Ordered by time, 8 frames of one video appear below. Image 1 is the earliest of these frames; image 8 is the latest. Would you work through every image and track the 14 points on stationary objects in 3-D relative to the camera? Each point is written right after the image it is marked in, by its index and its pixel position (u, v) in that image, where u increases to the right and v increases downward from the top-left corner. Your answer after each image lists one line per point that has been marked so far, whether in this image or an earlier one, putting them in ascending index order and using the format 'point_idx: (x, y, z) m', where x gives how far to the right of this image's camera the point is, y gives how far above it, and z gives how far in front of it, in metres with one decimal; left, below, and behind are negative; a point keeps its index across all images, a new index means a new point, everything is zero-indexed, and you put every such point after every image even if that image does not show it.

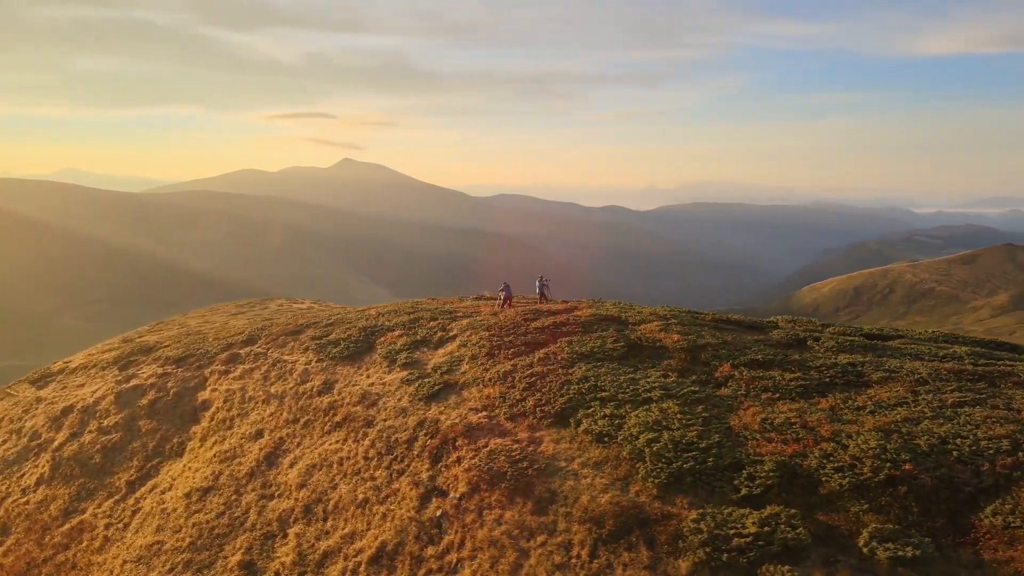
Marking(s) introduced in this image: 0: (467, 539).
0: (-0.8, -4.4, +13.2) m
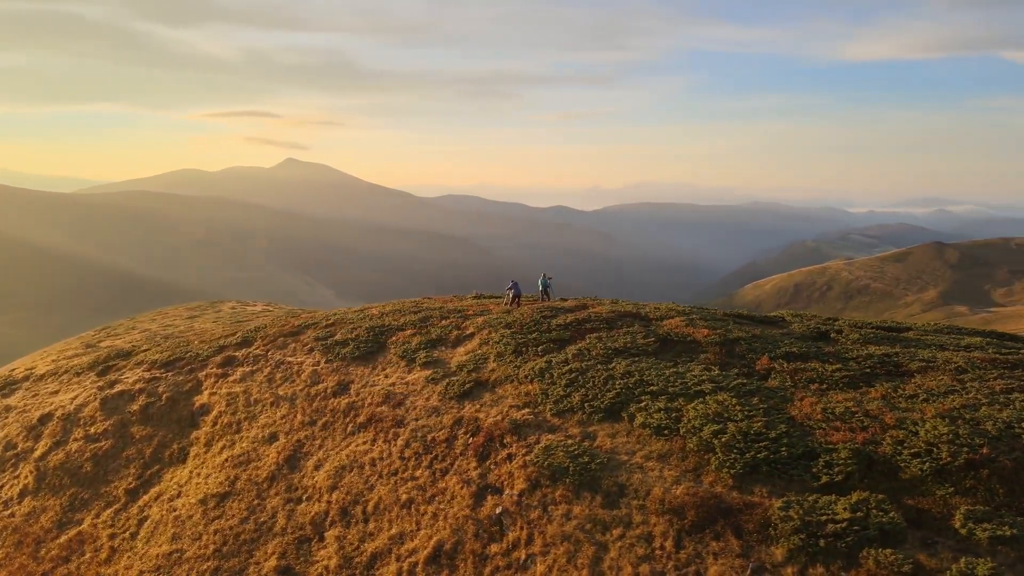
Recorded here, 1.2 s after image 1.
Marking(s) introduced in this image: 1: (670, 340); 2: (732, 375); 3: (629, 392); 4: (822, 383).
0: (+0.4, -4.3, +13.1) m
1: (+4.0, -1.3, +18.5) m
2: (+4.7, -1.8, +15.8) m
3: (+2.5, -2.2, +15.8) m
4: (+6.2, -1.9, +14.9) m
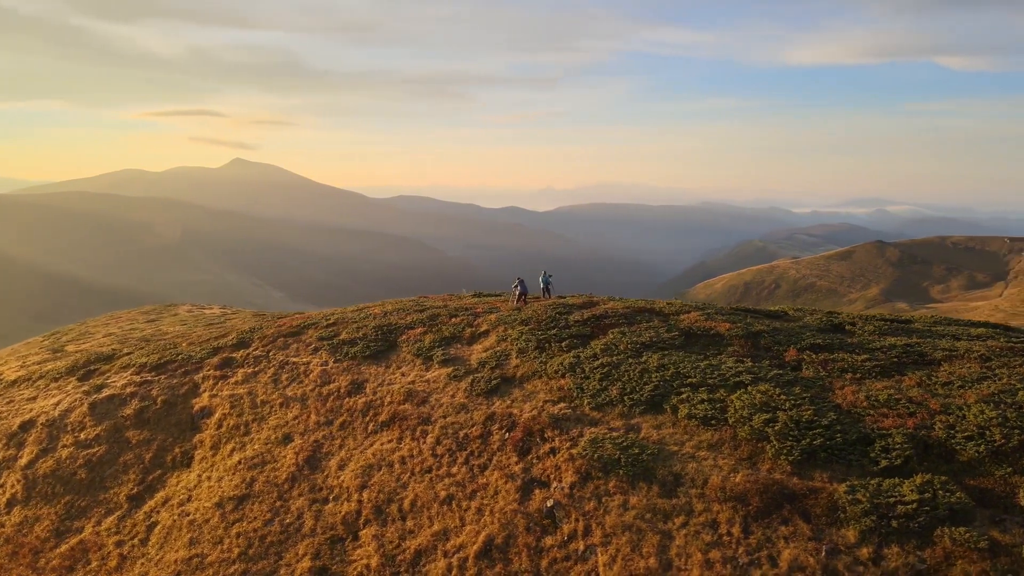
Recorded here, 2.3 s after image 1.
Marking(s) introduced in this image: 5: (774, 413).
0: (+1.4, -4.2, +13.3) m
1: (+4.6, -1.1, +18.8) m
2: (+5.5, -1.7, +16.2) m
3: (+3.4, -2.1, +16.0) m
4: (+7.1, -1.7, +15.4) m
5: (+4.8, -2.3, +13.8) m
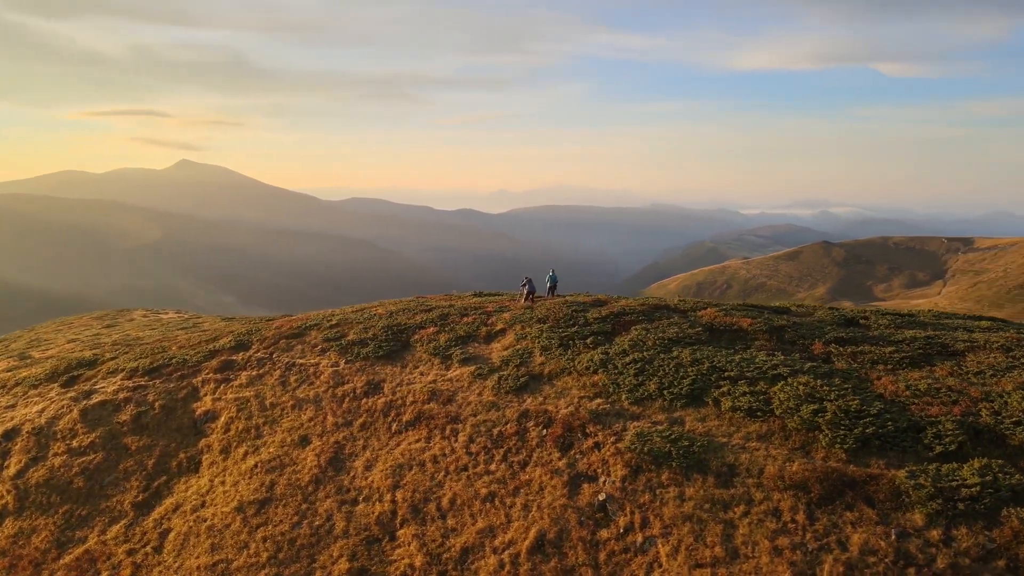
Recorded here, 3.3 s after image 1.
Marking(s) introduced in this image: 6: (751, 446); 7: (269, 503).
0: (+2.5, -4.1, +13.5) m
1: (+5.3, -1.0, +19.2) m
2: (+6.4, -1.6, +16.6) m
3: (+4.2, -2.0, +16.3) m
4: (+8.0, -1.6, +15.9) m
5: (+5.8, -2.2, +14.1) m
6: (+4.4, -2.9, +13.9) m
7: (-6.4, -5.6, +19.5) m
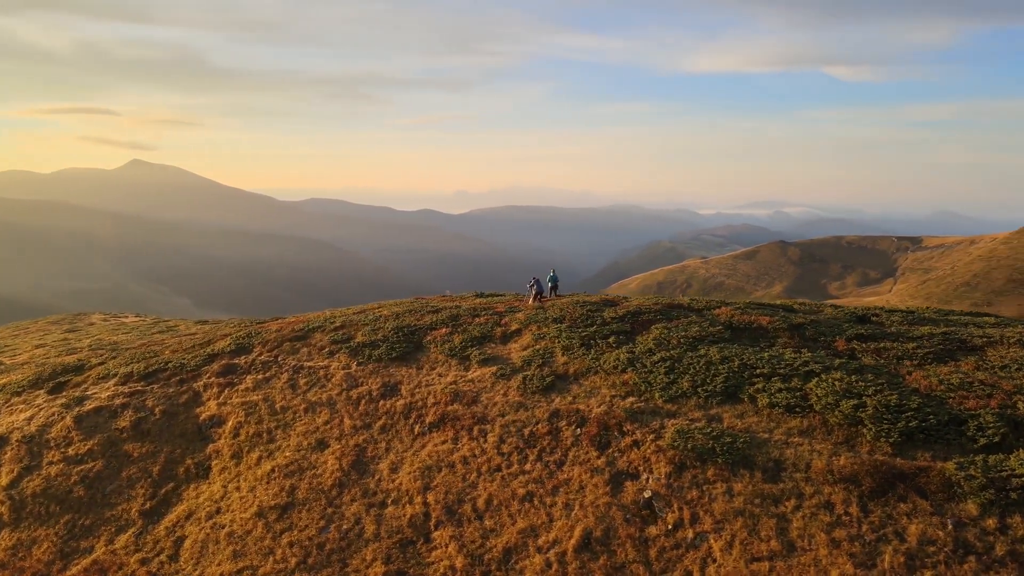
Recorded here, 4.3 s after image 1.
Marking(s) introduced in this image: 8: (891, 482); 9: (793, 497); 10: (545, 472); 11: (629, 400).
0: (+3.4, -4.1, +13.7) m
1: (+5.9, -1.0, +19.5) m
2: (+7.2, -1.5, +17.0) m
3: (+5.0, -1.9, +16.6) m
4: (+8.8, -1.5, +16.4) m
5: (+6.7, -2.2, +14.5) m
6: (+5.3, -2.9, +14.2) m
7: (-5.7, -5.6, +19.3) m
8: (+6.3, -3.2, +12.5) m
9: (+4.9, -3.7, +13.1) m
10: (+0.7, -4.0, +16.4) m
11: (+2.7, -2.6, +17.0) m
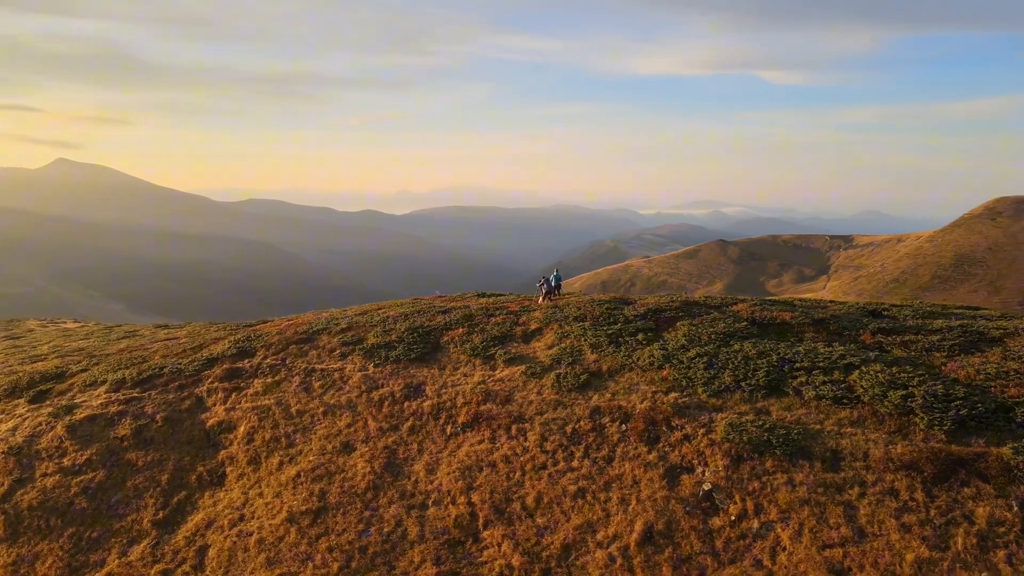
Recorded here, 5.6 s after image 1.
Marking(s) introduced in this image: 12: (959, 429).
0: (+4.7, -4.0, +14.0) m
1: (+6.8, -0.9, +20.1) m
2: (+8.2, -1.4, +17.7) m
3: (+6.1, -1.9, +17.1) m
4: (+9.8, -1.4, +17.1) m
5: (+7.9, -2.1, +15.1) m
6: (+6.6, -2.8, +14.7) m
7: (-4.8, -5.7, +19.0) m
8: (+7.7, -3.1, +13.1) m
9: (+6.2, -3.6, +13.6) m
10: (+1.8, -4.0, +16.6) m
11: (+3.7, -2.5, +17.3) m
12: (+8.3, -2.6, +13.9) m
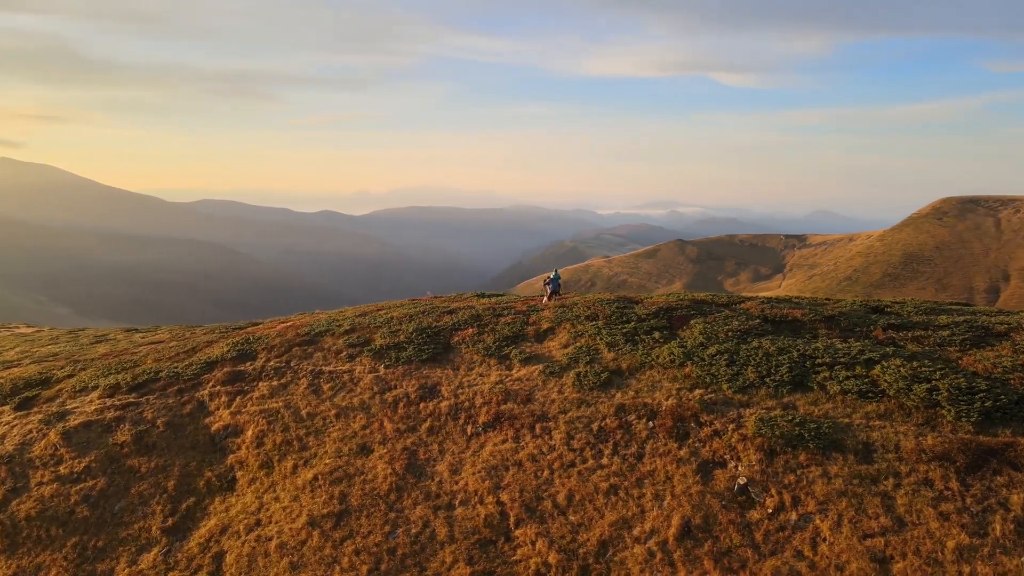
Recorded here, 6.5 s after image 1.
0: (+5.6, -4.0, +14.4) m
1: (+7.3, -0.9, +20.5) m
2: (+8.8, -1.4, +18.2) m
3: (+6.7, -1.8, +17.5) m
4: (+10.5, -1.4, +17.8) m
5: (+8.7, -2.0, +15.6) m
6: (+7.4, -2.8, +15.2) m
7: (-4.2, -5.7, +18.8) m
8: (+8.6, -3.1, +13.6) m
9: (+7.1, -3.5, +14.0) m
10: (+2.5, -4.0, +16.8) m
11: (+4.3, -2.5, +17.6) m
12: (+9.1, -2.5, +14.4) m
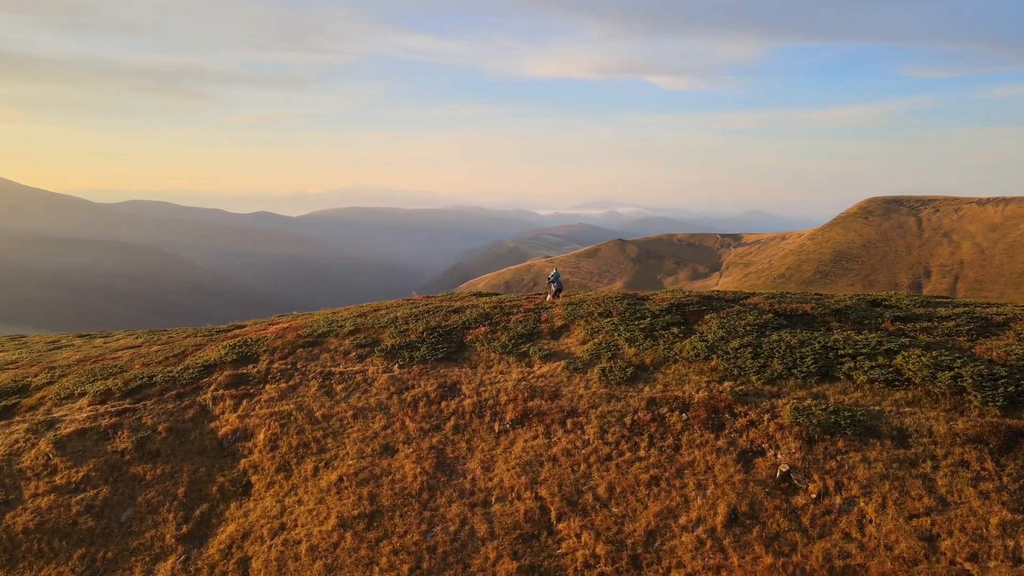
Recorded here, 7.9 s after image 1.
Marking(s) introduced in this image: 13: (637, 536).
0: (+6.7, -3.9, +15.1) m
1: (+7.9, -0.7, +21.3) m
2: (+9.6, -1.2, +19.1) m
3: (+7.6, -1.7, +18.3) m
4: (+11.3, -1.2, +18.8) m
5: (+9.7, -1.8, +16.5) m
6: (+8.4, -2.6, +16.0) m
7: (-3.3, -5.7, +18.7) m
8: (+9.7, -2.9, +14.5) m
9: (+8.2, -3.4, +14.8) m
10: (+3.5, -3.9, +17.2) m
11: (+5.2, -2.4, +18.2) m
12: (+10.2, -2.4, +15.4) m
13: (+2.6, -5.3, +15.8) m
